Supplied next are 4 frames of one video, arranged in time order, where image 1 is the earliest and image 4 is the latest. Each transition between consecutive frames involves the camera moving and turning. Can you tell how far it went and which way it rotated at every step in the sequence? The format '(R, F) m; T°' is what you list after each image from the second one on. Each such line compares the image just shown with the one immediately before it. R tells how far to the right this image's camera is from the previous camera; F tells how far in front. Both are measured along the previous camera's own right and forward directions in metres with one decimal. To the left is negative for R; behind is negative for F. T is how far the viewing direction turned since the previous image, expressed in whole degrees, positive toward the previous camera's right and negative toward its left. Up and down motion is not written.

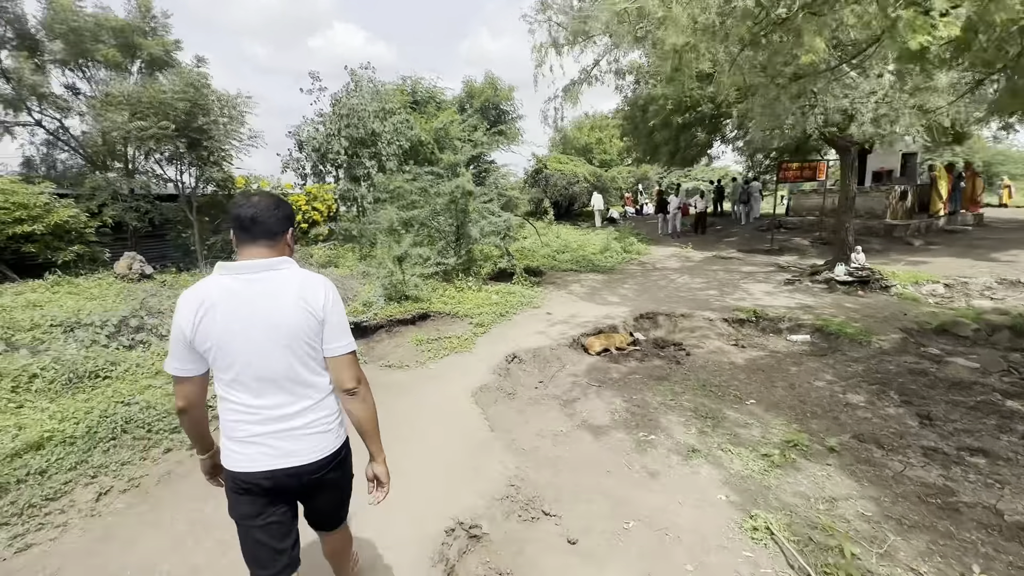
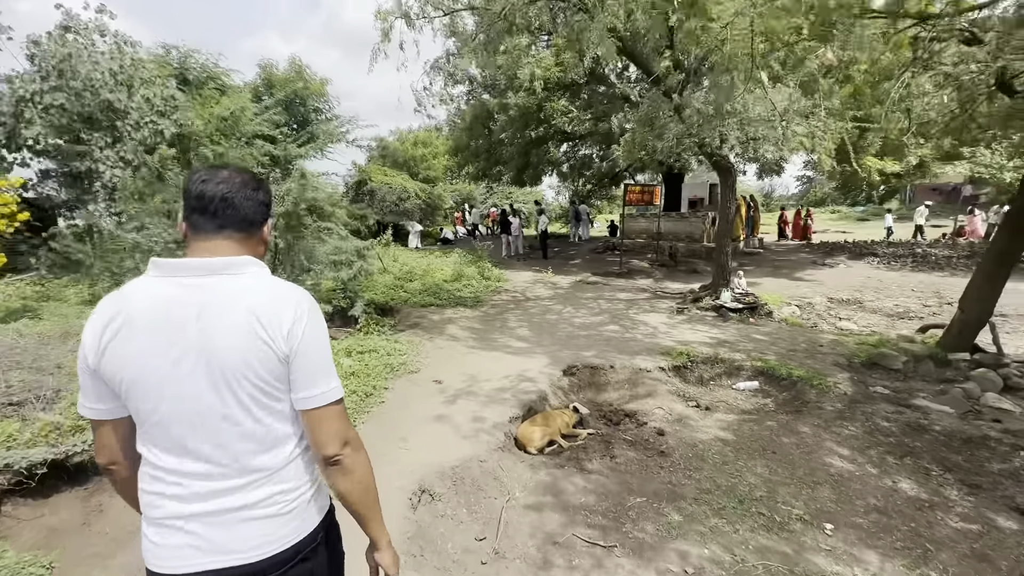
(-0.6, +2.7) m; +23°
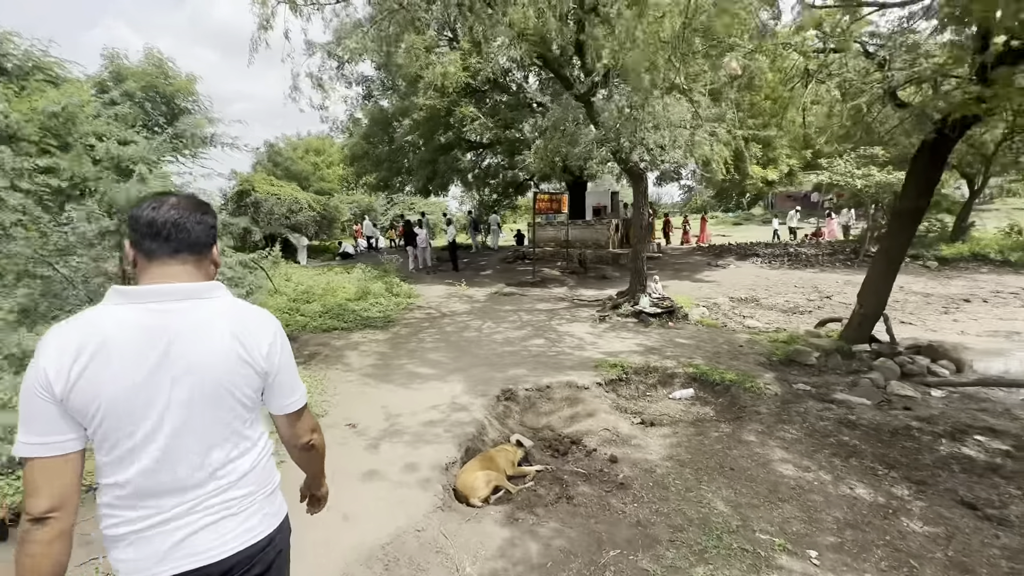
(-0.2, +0.6) m; +12°
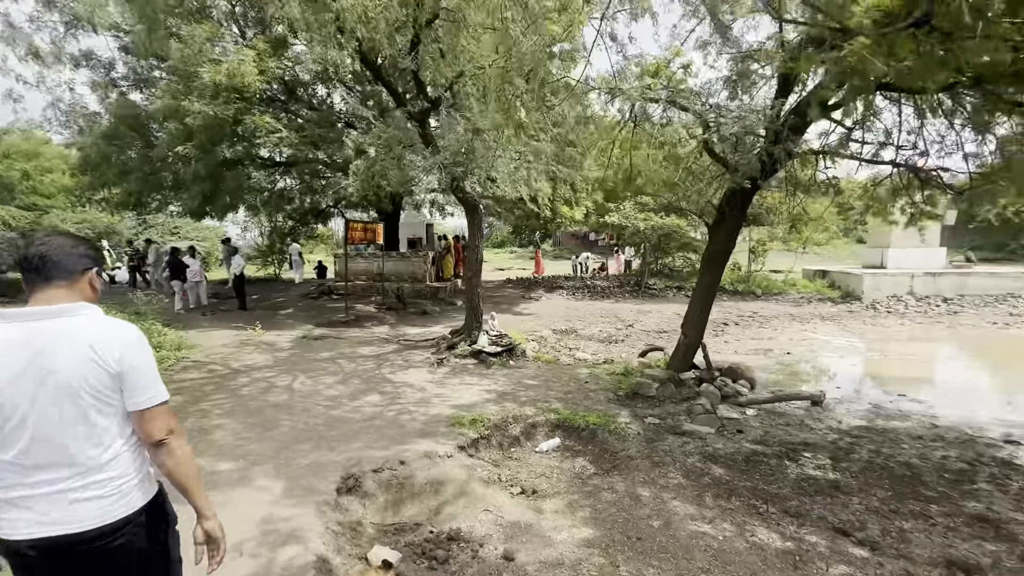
(-0.4, +1.0) m; +24°
